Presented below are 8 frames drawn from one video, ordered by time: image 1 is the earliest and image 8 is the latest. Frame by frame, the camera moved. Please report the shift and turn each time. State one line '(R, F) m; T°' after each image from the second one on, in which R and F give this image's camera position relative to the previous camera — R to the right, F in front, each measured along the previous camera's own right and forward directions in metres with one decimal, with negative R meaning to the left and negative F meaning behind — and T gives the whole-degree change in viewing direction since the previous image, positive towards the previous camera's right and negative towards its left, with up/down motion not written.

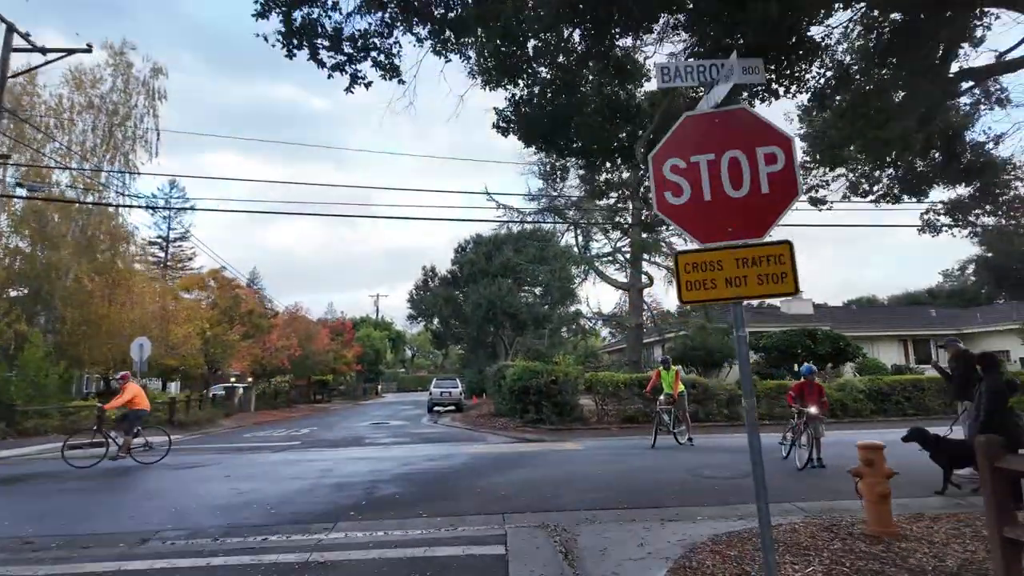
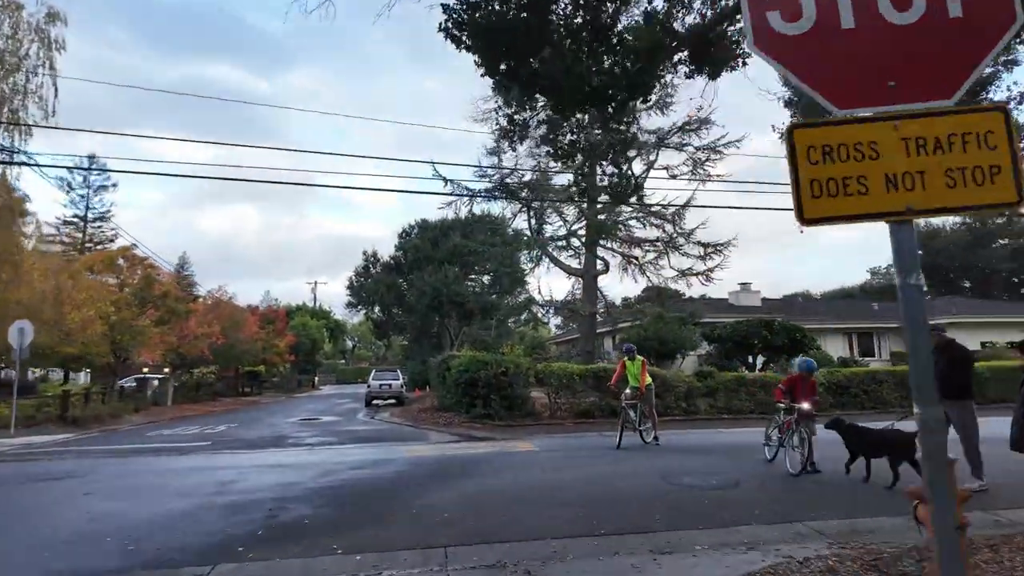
(0.0, +1.9) m; +5°
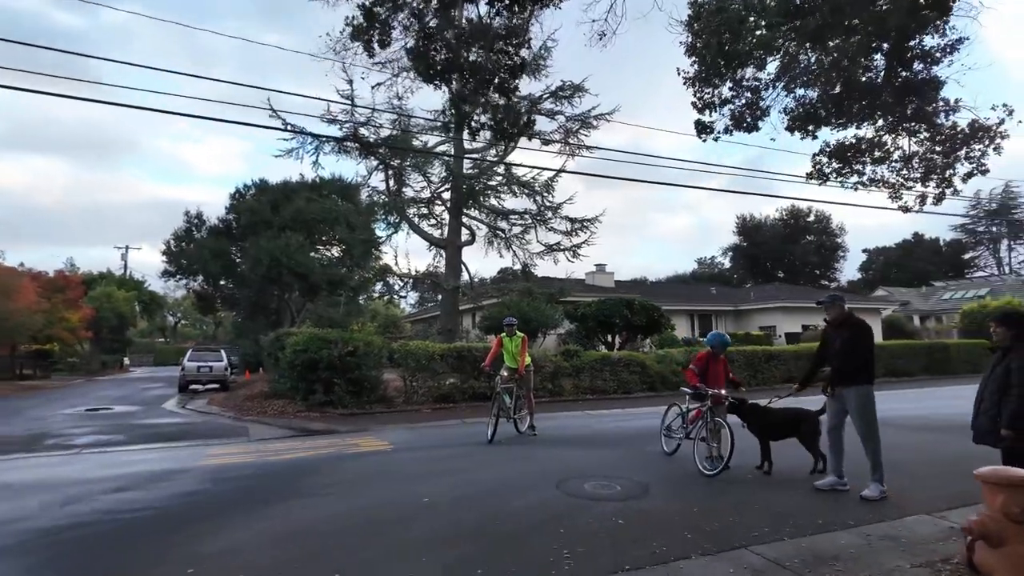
(0.0, +2.3) m; +14°
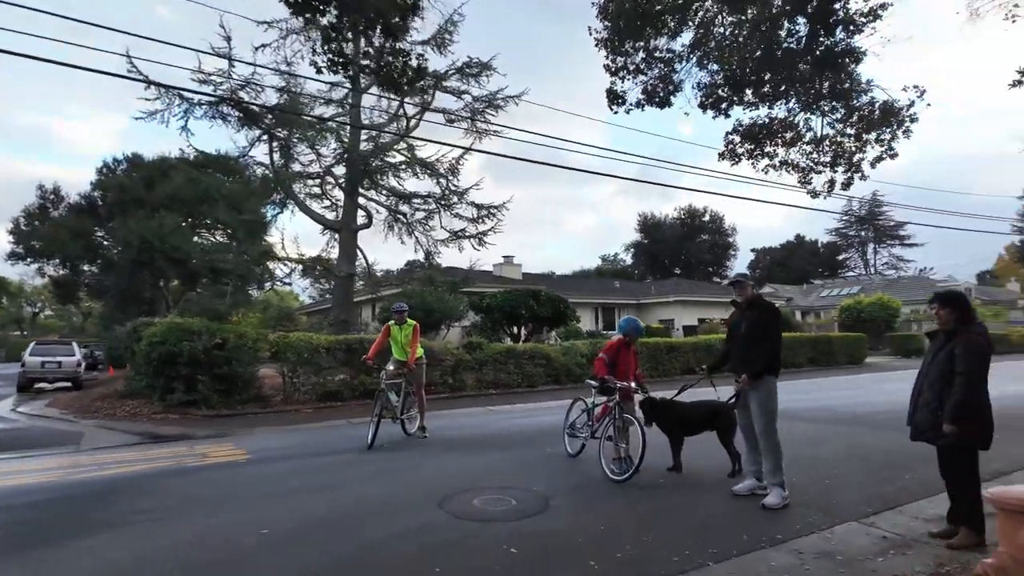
(+0.3, +1.2) m; +9°
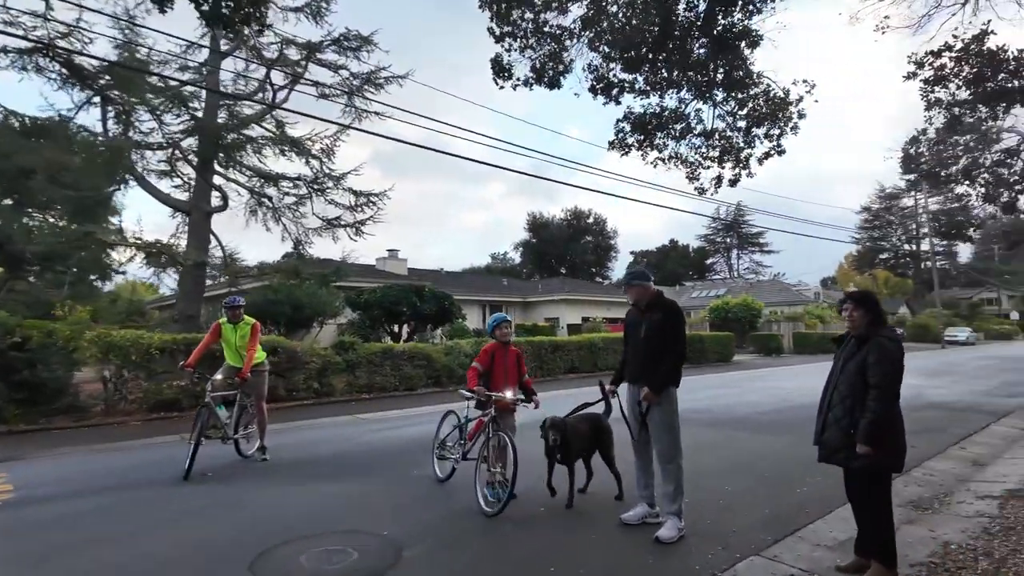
(+0.3, +1.1) m; +11°
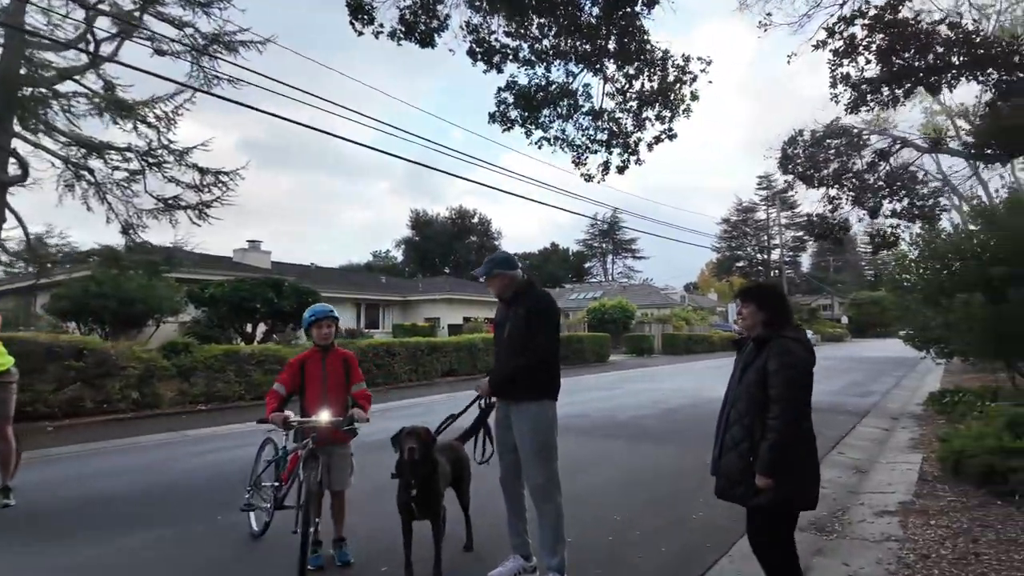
(+0.3, +1.2) m; +11°
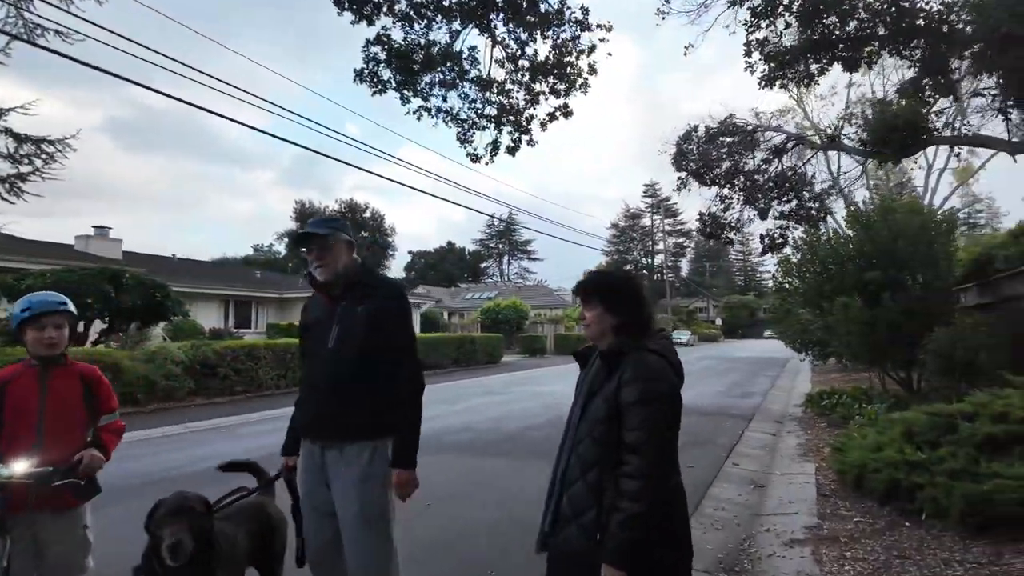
(+0.3, +1.1) m; +10°
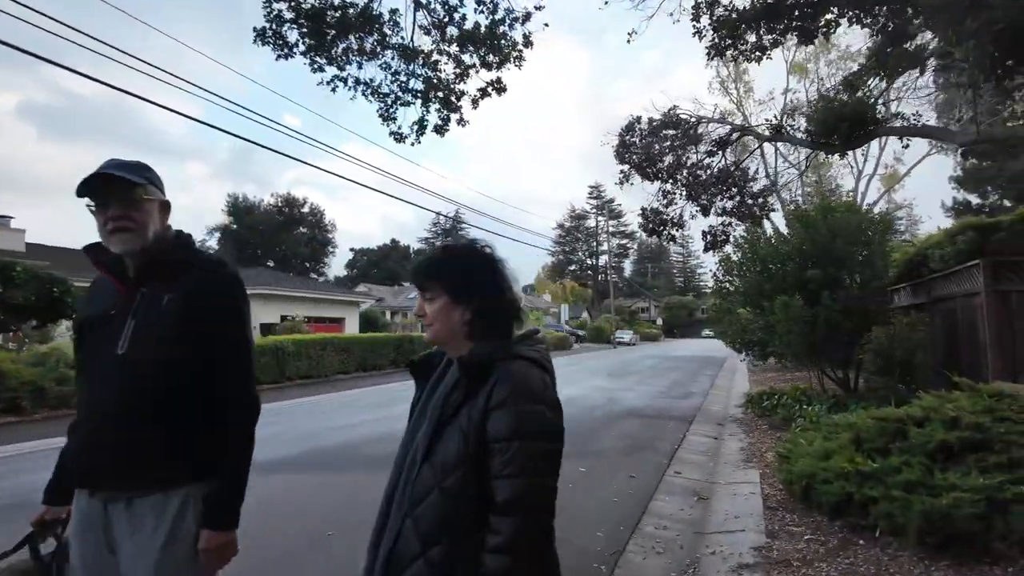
(+0.2, +0.7) m; +5°
